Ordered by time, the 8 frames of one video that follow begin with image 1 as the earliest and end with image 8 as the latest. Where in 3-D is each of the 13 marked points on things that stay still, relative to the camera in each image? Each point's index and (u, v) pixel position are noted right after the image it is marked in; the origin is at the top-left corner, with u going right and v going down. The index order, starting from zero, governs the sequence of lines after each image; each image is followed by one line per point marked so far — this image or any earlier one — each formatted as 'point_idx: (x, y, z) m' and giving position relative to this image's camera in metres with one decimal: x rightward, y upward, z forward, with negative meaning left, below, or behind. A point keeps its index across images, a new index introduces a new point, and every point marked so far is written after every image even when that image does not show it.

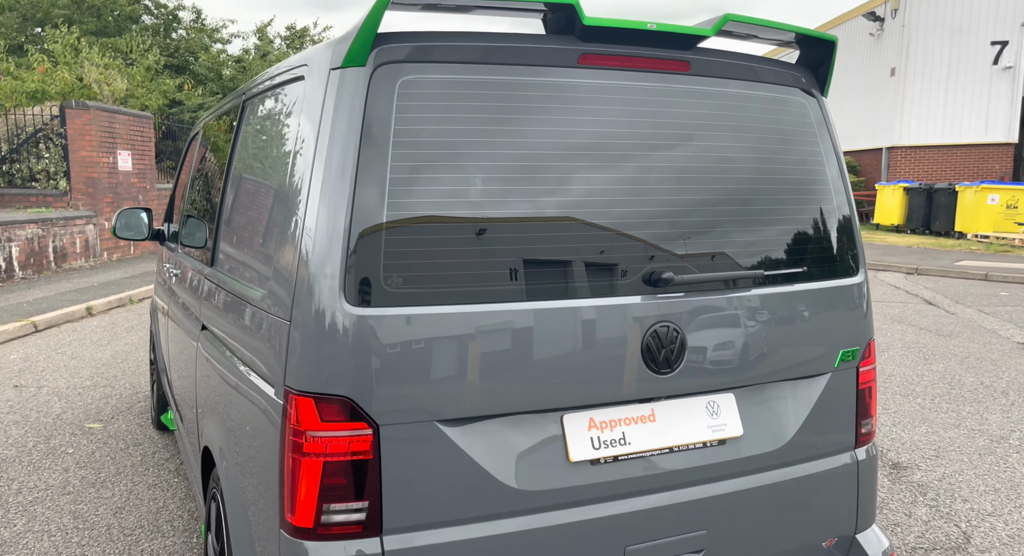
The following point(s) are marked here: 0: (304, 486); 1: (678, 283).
0: (-0.4, -0.5, +1.6) m
1: (+0.5, 0.0, +1.9) m
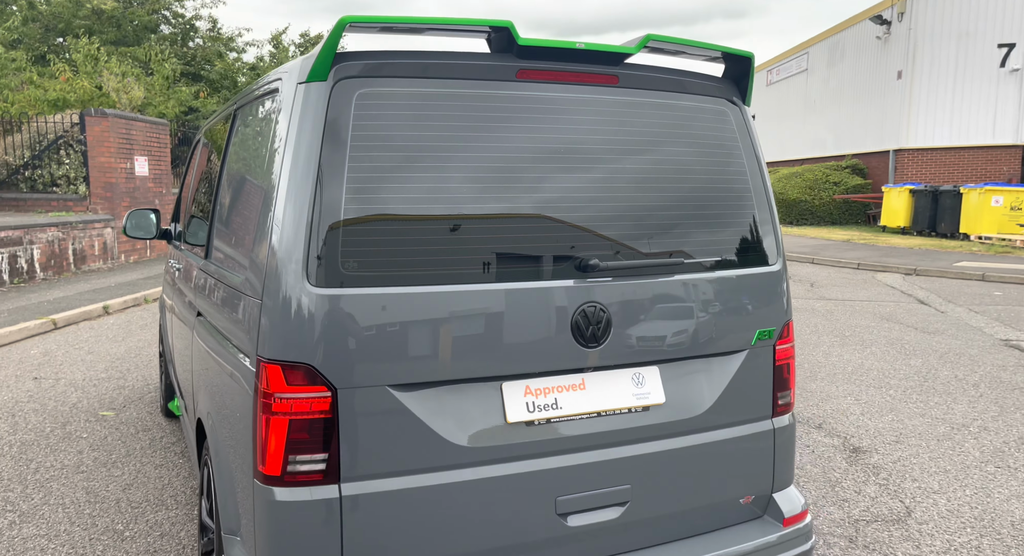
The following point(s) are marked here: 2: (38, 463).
0: (-0.6, -0.5, +1.8) m
1: (+0.3, 0.0, +2.2) m
2: (-2.9, -1.1, +4.4) m
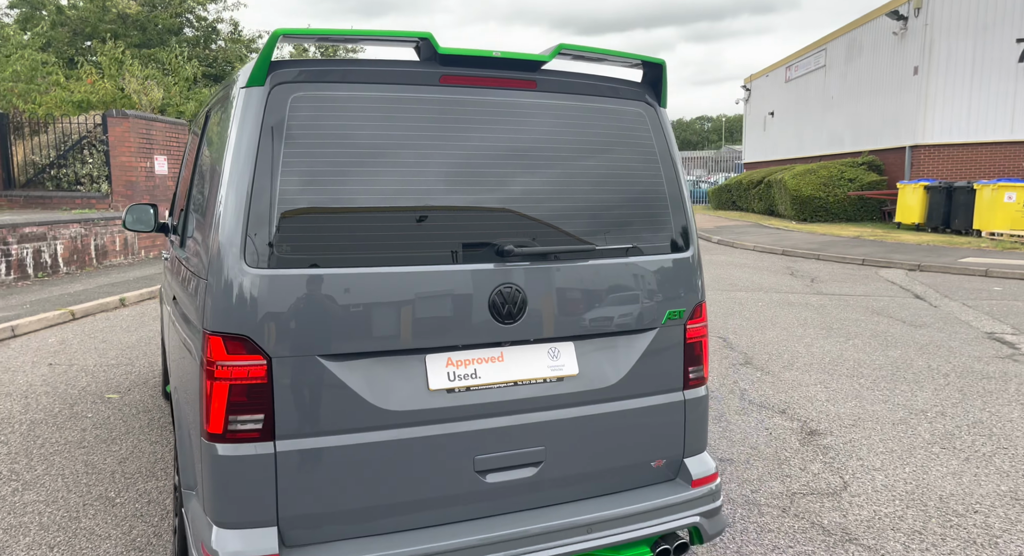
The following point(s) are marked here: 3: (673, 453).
0: (-0.9, -0.4, +2.1) m
1: (0.0, +0.1, +2.4) m
2: (-3.1, -1.0, +4.7) m
3: (+0.6, -0.7, +2.7) m
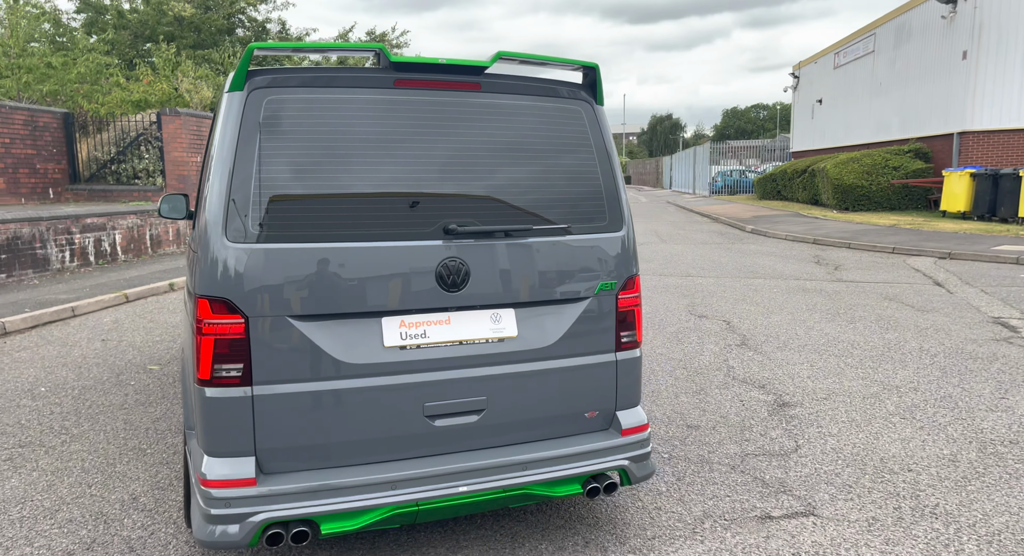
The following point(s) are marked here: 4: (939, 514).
0: (-1.1, -0.3, +2.6) m
1: (-0.2, +0.2, +2.9) m
2: (-3.2, -0.9, +5.4) m
3: (+0.4, -0.6, +3.1) m
4: (+2.0, -1.1, +3.3) m
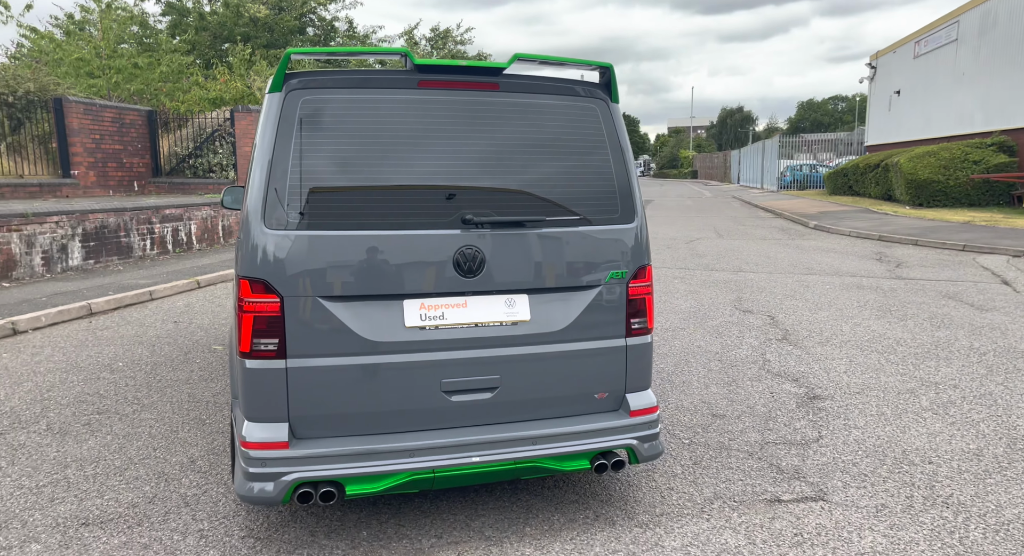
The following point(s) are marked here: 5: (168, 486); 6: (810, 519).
0: (-1.1, -0.2, +2.9) m
1: (-0.1, +0.2, +3.1) m
2: (-2.9, -0.8, +5.9) m
3: (+0.5, -0.5, +3.3) m
4: (+2.1, -1.1, +3.3) m
5: (-1.7, -1.0, +3.4) m
6: (+1.4, -1.1, +3.3) m
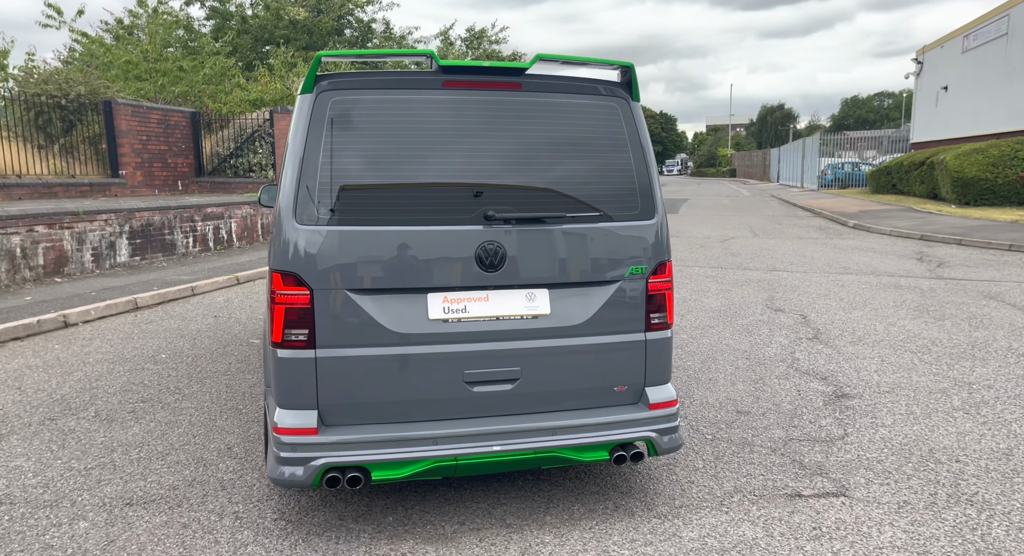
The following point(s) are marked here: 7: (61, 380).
0: (-1.0, -0.2, +3.0) m
1: (0.0, +0.3, +3.2) m
2: (-2.7, -0.7, +6.1) m
3: (+0.6, -0.5, +3.3) m
4: (+2.2, -1.0, +3.3) m
5: (-1.5, -1.0, +3.6) m
6: (+1.5, -1.1, +3.3) m
7: (-3.1, -0.7, +4.9) m
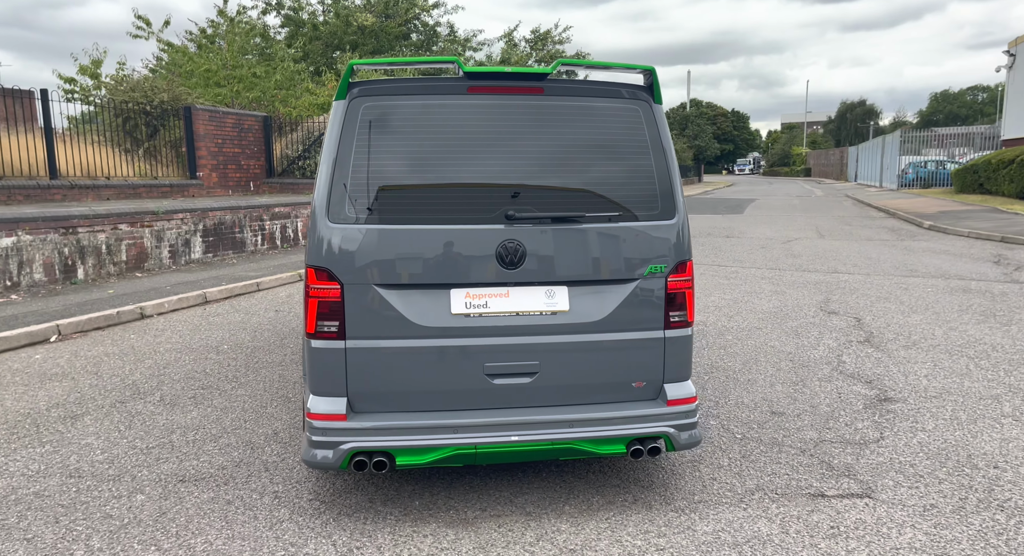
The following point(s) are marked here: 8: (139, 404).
0: (-0.9, -0.2, +3.3) m
1: (+0.1, +0.3, +3.3) m
2: (-2.3, -0.7, +6.5) m
3: (+0.7, -0.5, +3.4) m
4: (+2.3, -1.1, +3.2) m
5: (-1.4, -1.0, +3.8) m
6: (+1.6, -1.1, +3.3) m
7: (-2.9, -0.7, +5.3) m
8: (-2.4, -0.8, +4.5) m
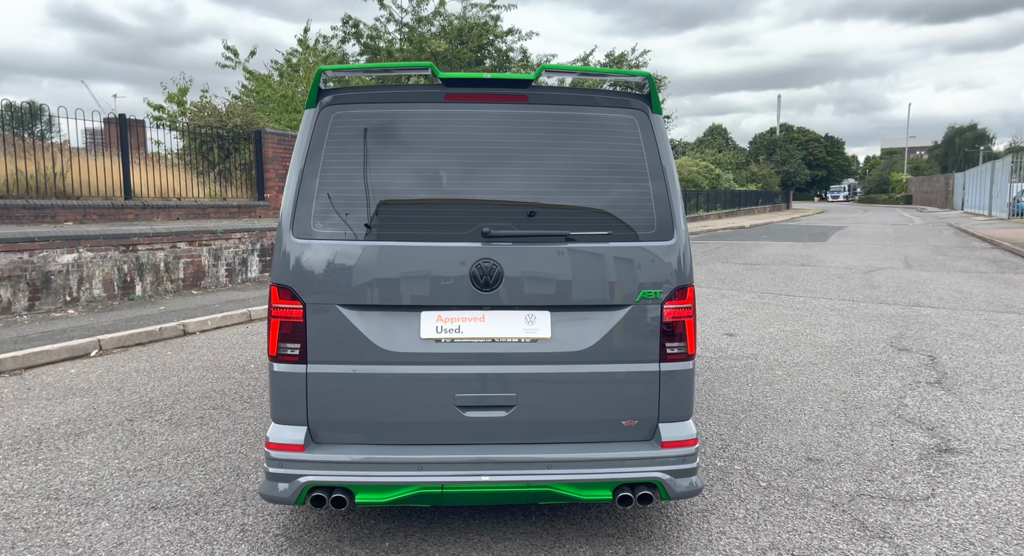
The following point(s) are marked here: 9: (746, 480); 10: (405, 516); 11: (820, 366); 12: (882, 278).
0: (-1.0, -0.2, +3.1) m
1: (0.0, +0.2, +3.0) m
2: (-2.0, -0.9, +6.4) m
3: (+0.6, -0.6, +3.0) m
4: (+2.1, -1.2, +2.7) m
5: (-1.4, -1.0, +3.7) m
6: (+1.4, -1.2, +2.8) m
7: (-2.7, -0.8, +5.4) m
8: (-2.3, -0.9, +4.5) m
9: (+1.3, -1.1, +3.8) m
10: (-0.5, -1.1, +3.4) m
11: (+2.7, -0.8, +6.2) m
12: (+6.2, 0.0, +11.9) m
